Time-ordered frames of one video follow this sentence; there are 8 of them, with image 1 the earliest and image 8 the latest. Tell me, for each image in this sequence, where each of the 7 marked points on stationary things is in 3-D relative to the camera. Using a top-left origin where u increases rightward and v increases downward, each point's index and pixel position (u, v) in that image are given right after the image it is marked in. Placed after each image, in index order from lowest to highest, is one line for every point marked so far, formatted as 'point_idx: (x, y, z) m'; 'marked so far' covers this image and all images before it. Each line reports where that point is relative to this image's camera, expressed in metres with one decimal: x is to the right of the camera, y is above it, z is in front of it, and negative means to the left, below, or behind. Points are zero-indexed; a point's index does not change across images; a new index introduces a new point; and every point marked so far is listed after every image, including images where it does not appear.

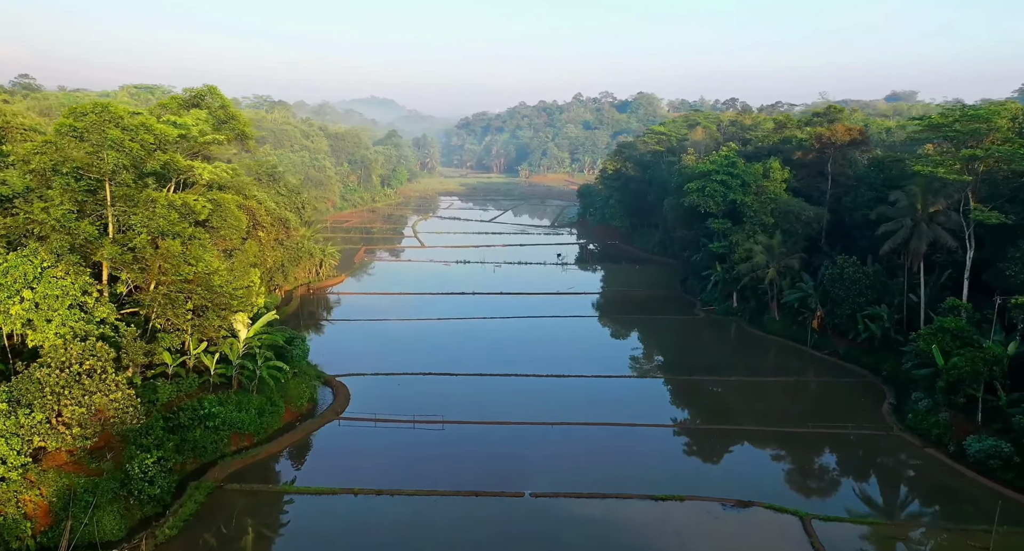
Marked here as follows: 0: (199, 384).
0: (-7.6, -2.6, +19.9) m
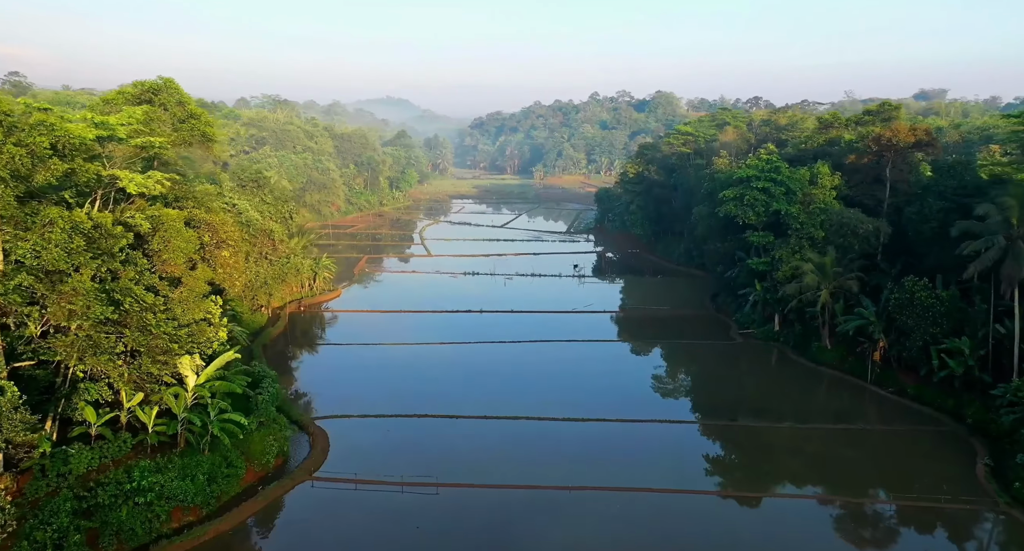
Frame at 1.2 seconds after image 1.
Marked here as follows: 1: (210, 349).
0: (-7.5, -3.3, +16.0) m
1: (-6.7, -1.6, +18.2) m
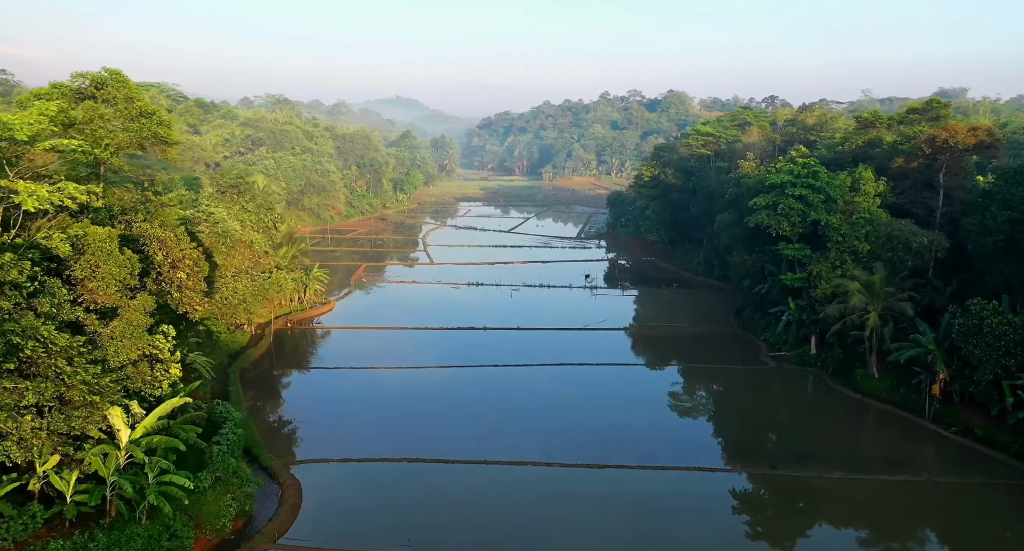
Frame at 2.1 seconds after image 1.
0: (-7.4, -3.9, +13.0) m
1: (-6.7, -2.2, +15.1) m
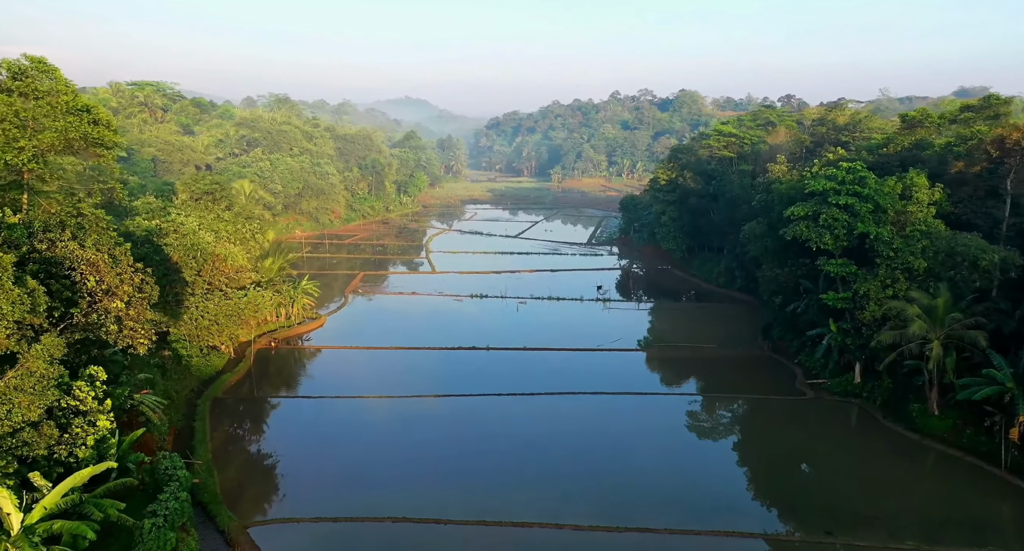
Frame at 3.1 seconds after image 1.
0: (-7.4, -4.4, +9.9) m
1: (-6.7, -2.7, +12.1) m
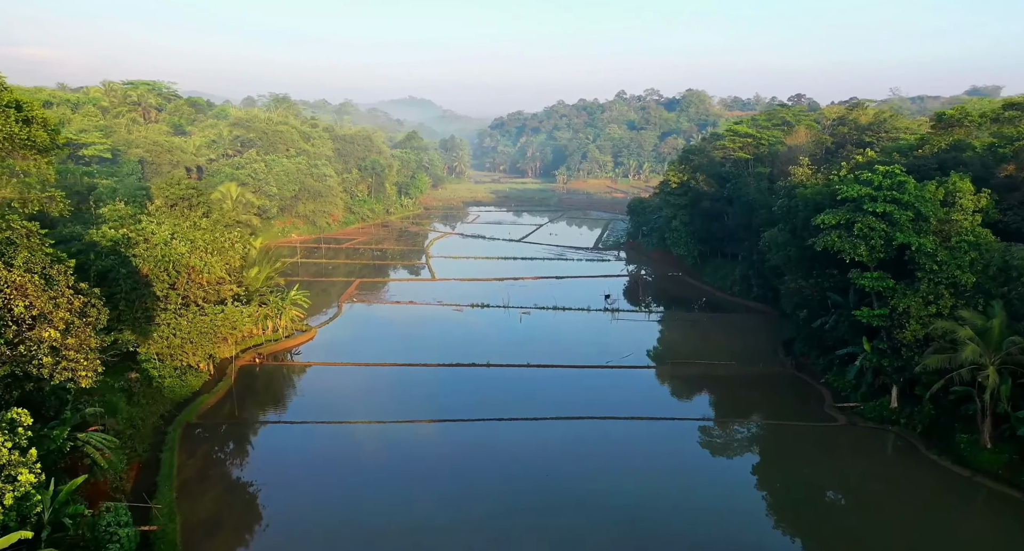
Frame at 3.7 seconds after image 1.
0: (-7.5, -4.8, +7.8) m
1: (-6.7, -3.1, +9.9) m
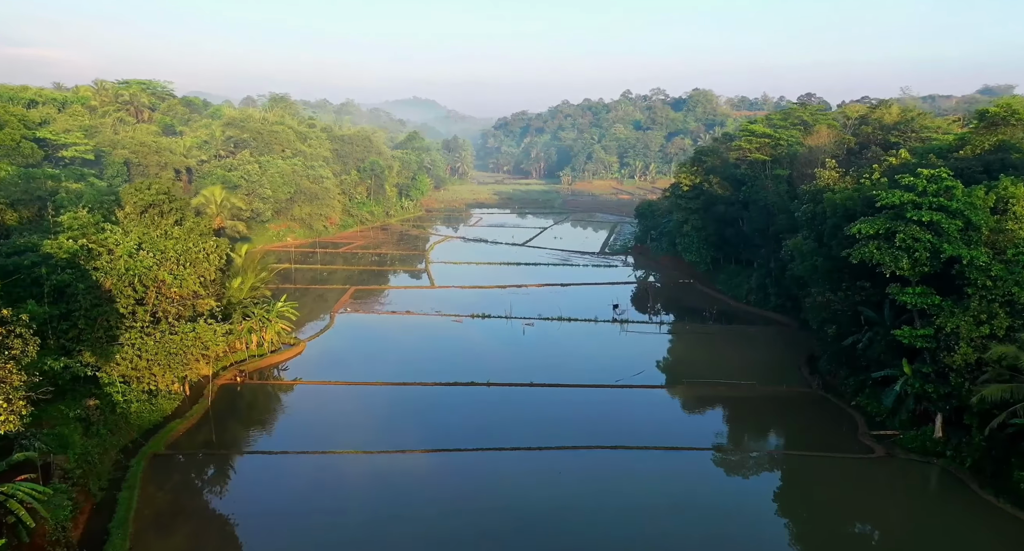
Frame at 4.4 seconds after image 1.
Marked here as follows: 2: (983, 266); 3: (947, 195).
0: (-7.5, -5.2, +5.6) m
1: (-6.7, -3.5, +7.7) m
2: (+10.6, +0.2, +18.4) m
3: (+10.4, +2.0, +19.5) m
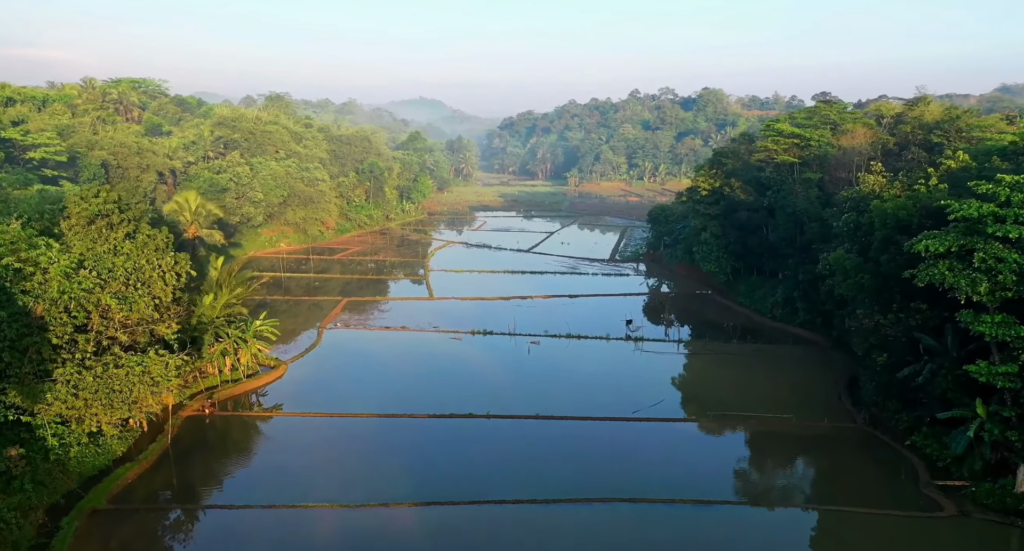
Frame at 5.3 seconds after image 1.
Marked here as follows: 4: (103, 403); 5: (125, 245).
0: (-7.6, -5.7, +2.6) m
1: (-6.8, -4.0, +4.7) m
2: (+10.6, -0.3, +15.2) m
3: (+10.4, +1.4, +16.3) m
4: (-9.0, -2.8, +17.9) m
5: (-9.5, +0.7, +20.0) m
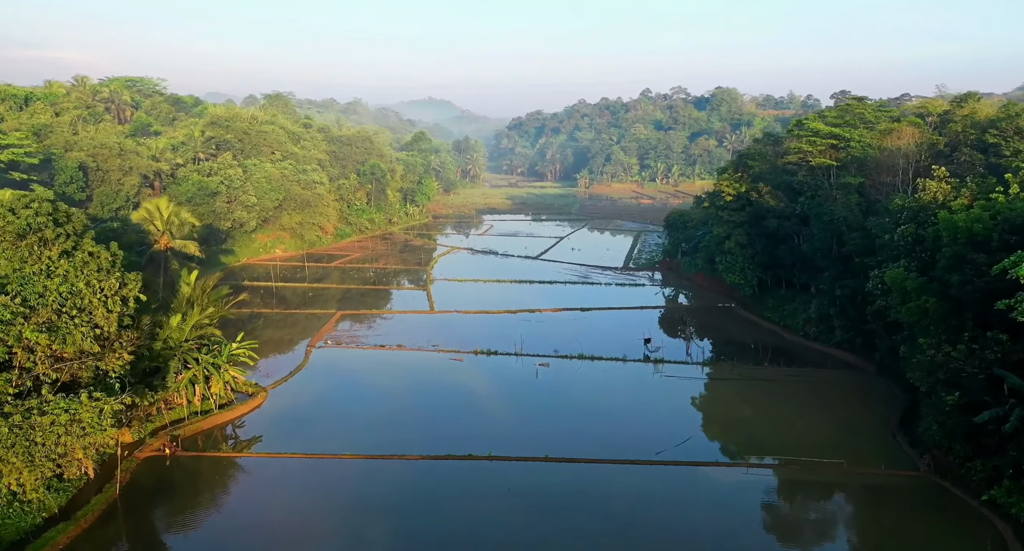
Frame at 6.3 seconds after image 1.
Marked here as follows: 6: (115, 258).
0: (-7.7, -6.2, -0.4) m
1: (-6.8, -4.5, +1.7) m
2: (+10.7, -0.9, +12.0) m
3: (+10.5, +0.9, +13.1) m
4: (-8.9, -3.3, +15.0) m
5: (-9.4, +0.2, +17.1) m
6: (-9.3, +0.2, +18.6) m
